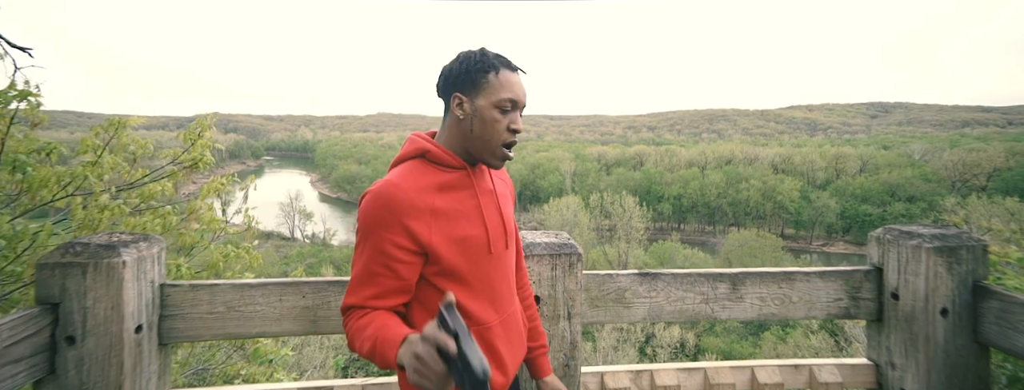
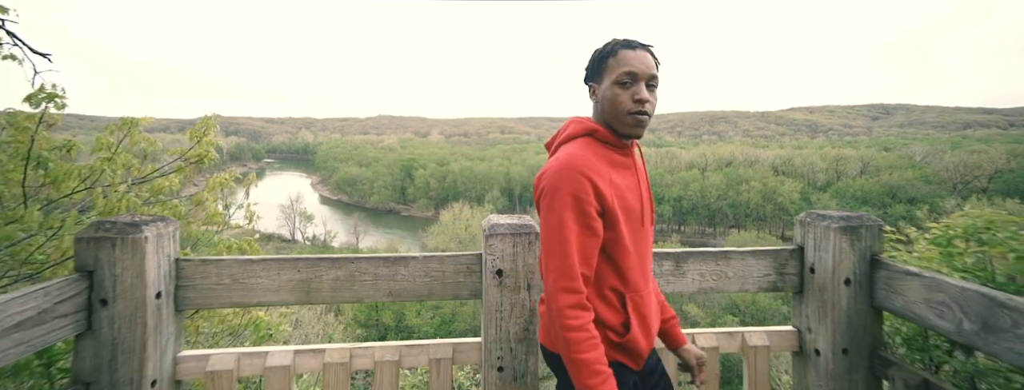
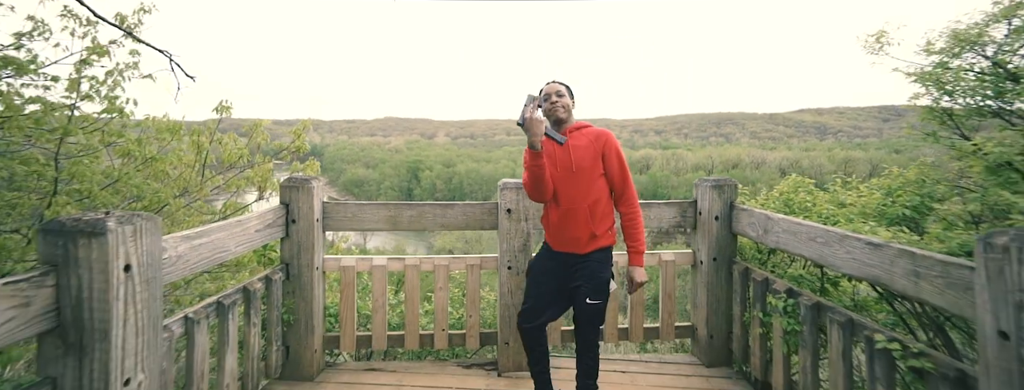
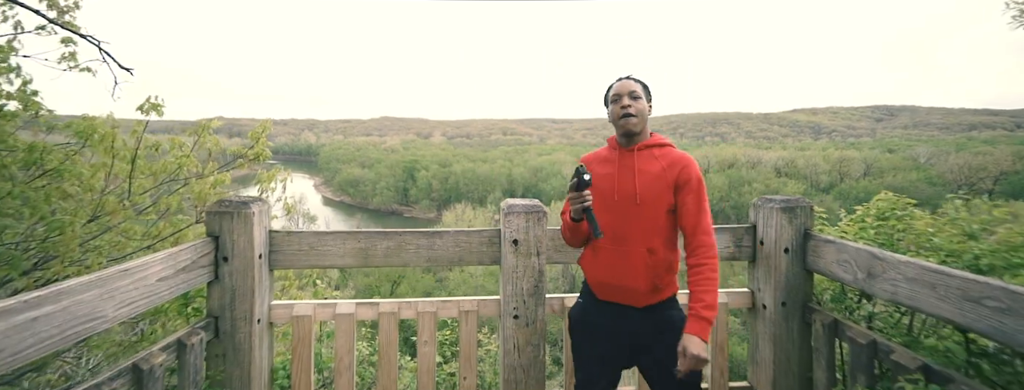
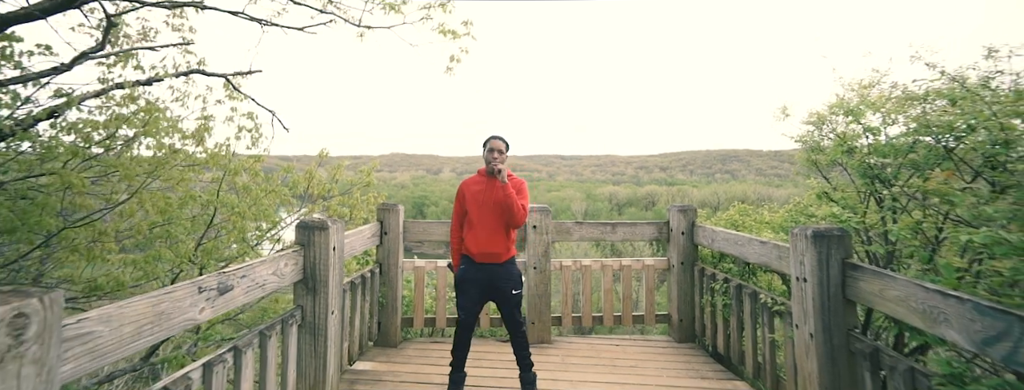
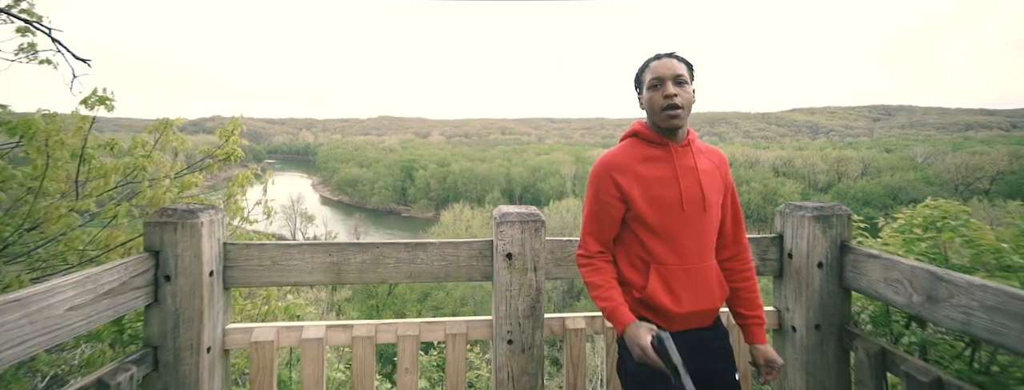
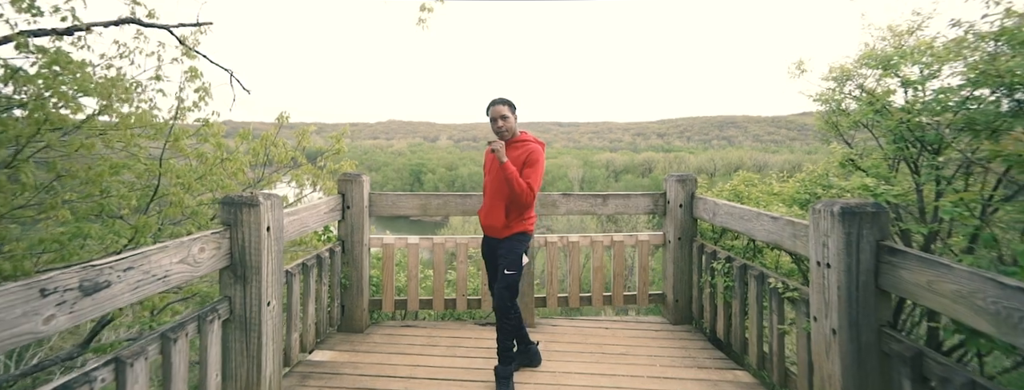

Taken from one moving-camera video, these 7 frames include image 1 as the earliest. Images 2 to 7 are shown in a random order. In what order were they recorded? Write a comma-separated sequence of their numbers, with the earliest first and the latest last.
2, 6, 4, 3, 7, 5
